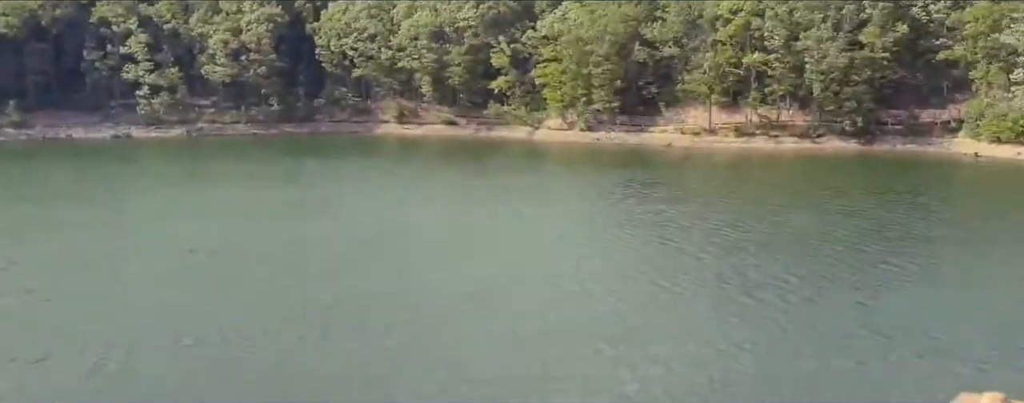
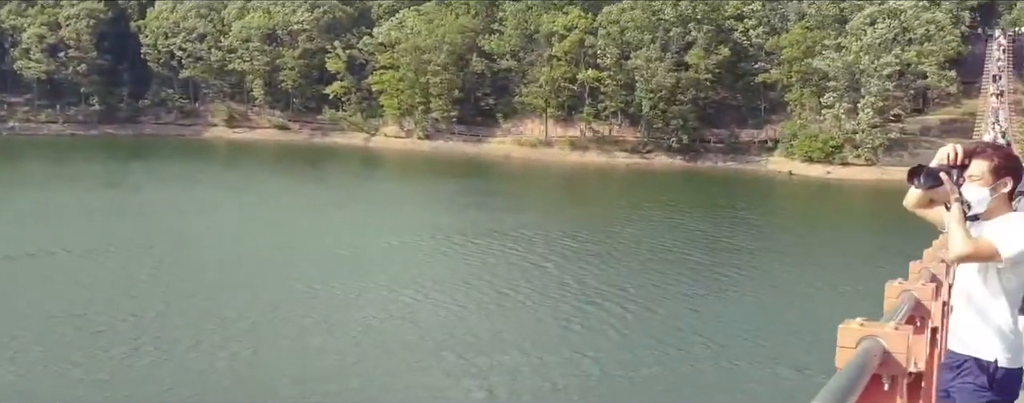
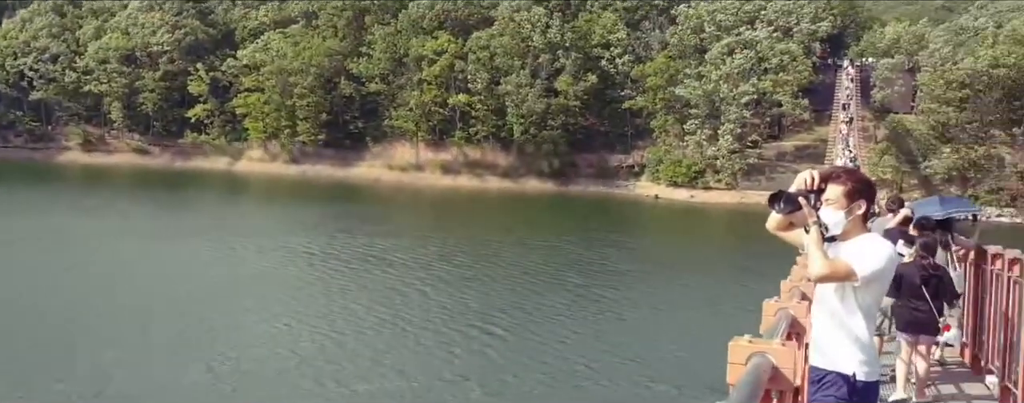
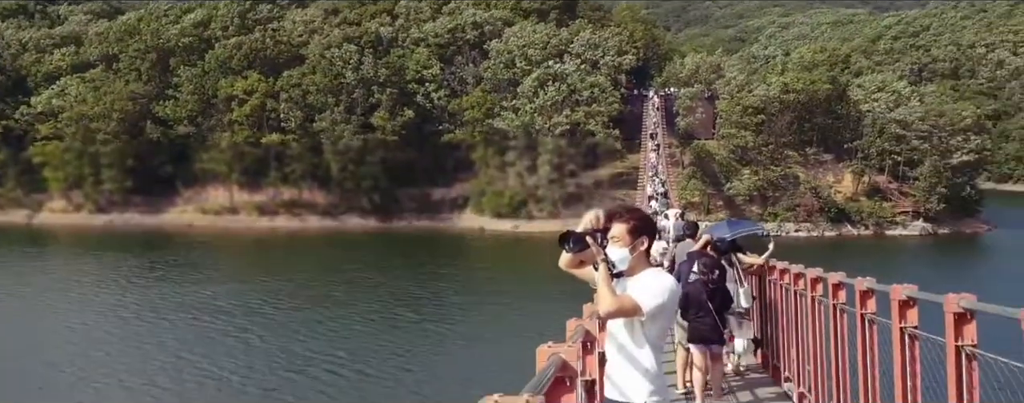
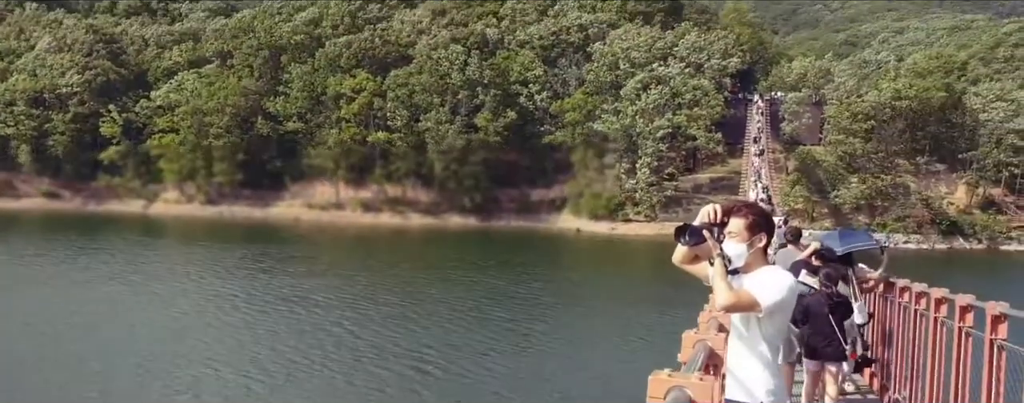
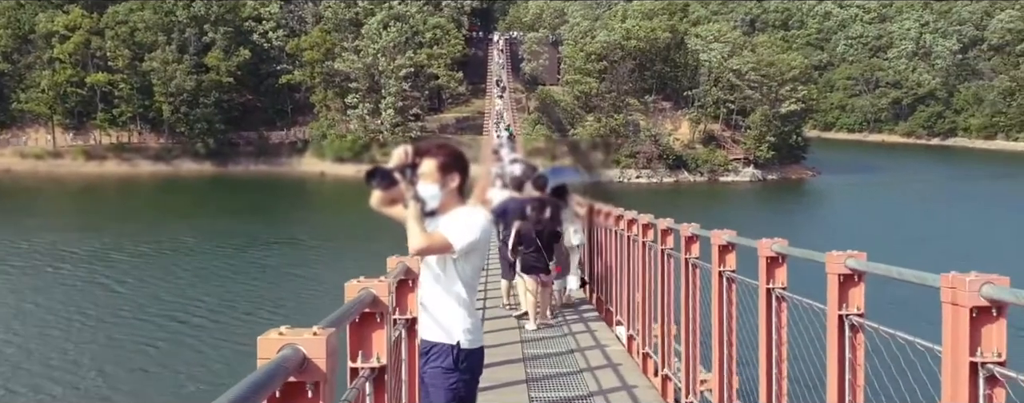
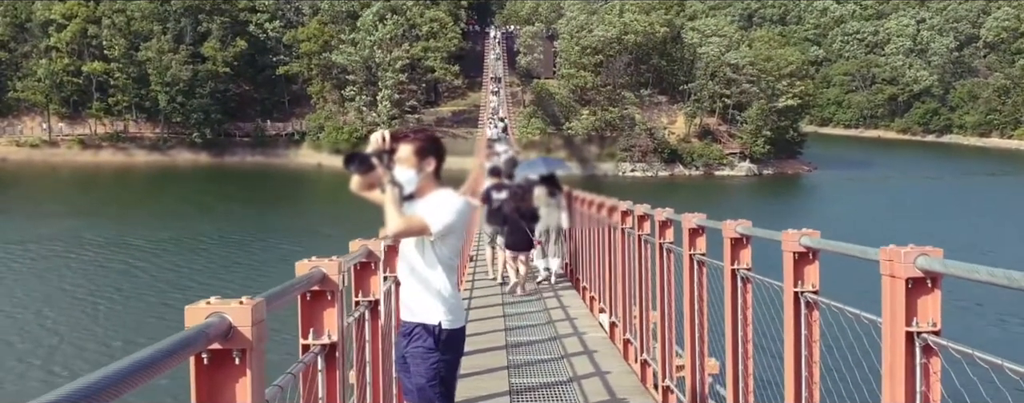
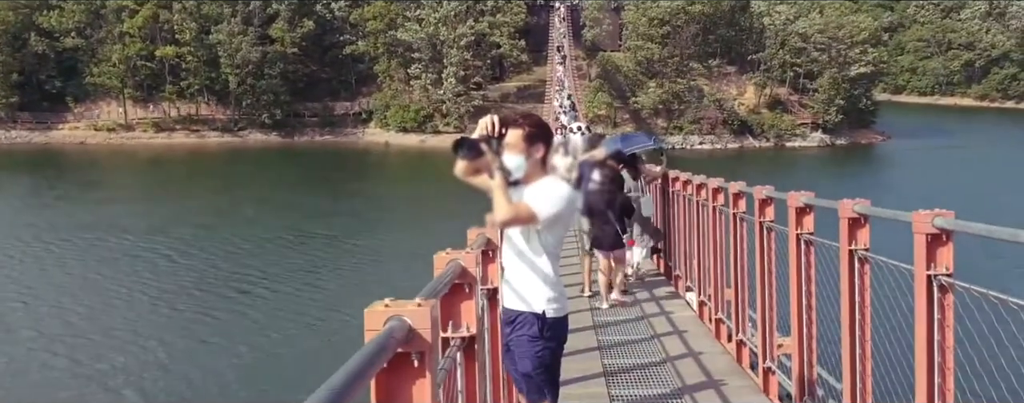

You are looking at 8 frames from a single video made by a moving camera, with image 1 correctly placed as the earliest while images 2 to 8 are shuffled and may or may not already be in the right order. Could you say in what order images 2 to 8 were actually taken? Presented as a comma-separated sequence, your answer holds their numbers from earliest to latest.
2, 3, 5, 4, 8, 6, 7
